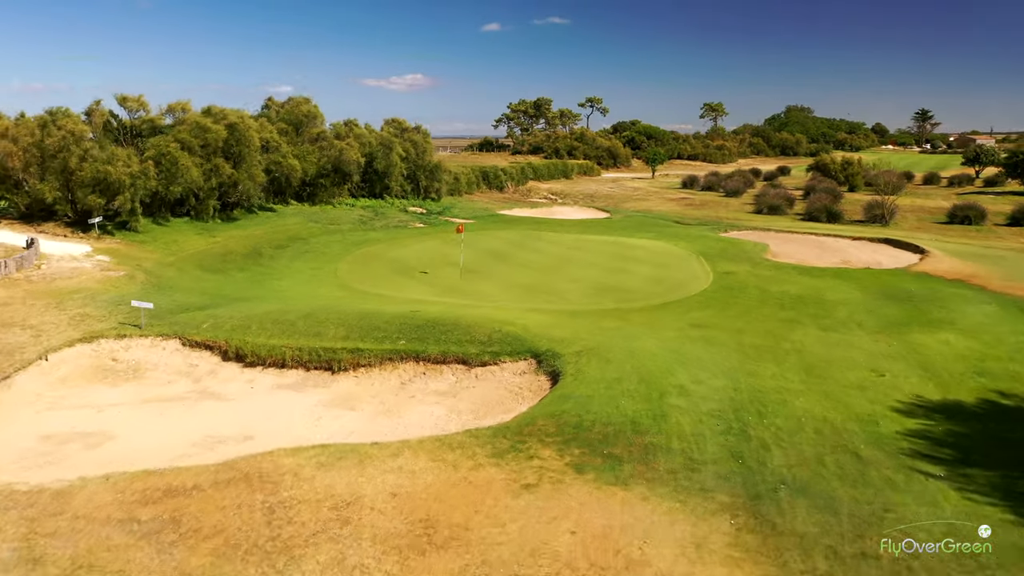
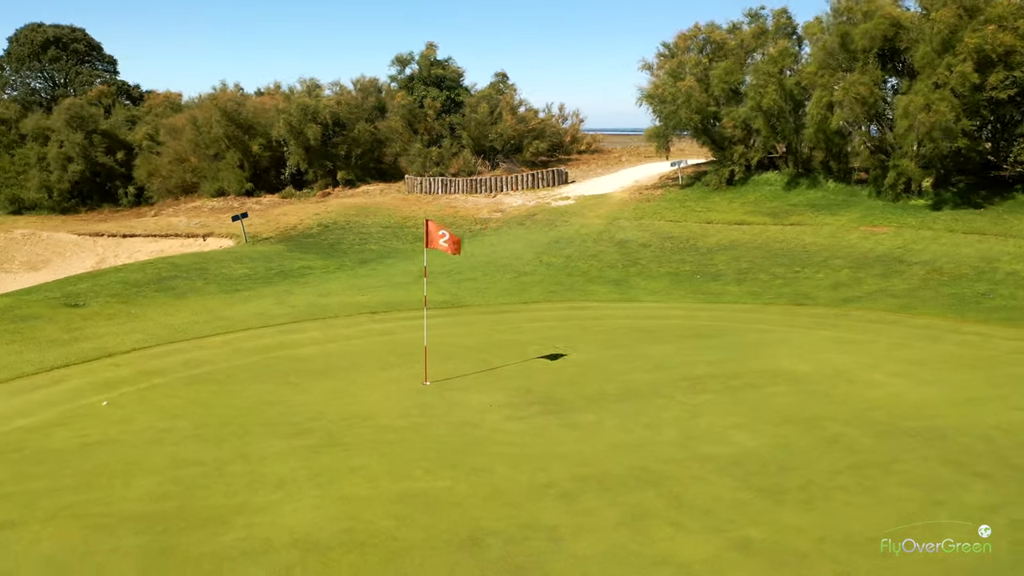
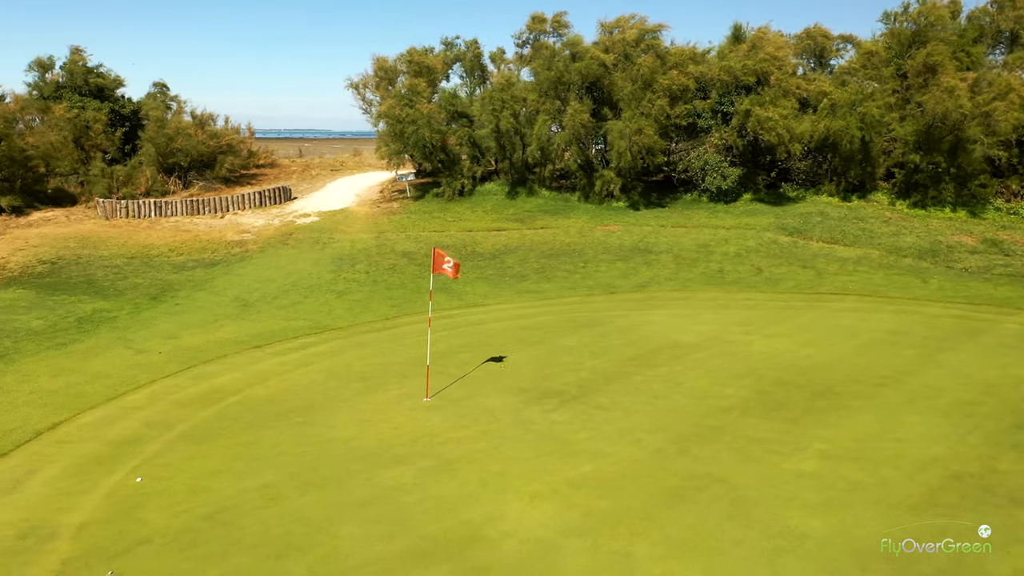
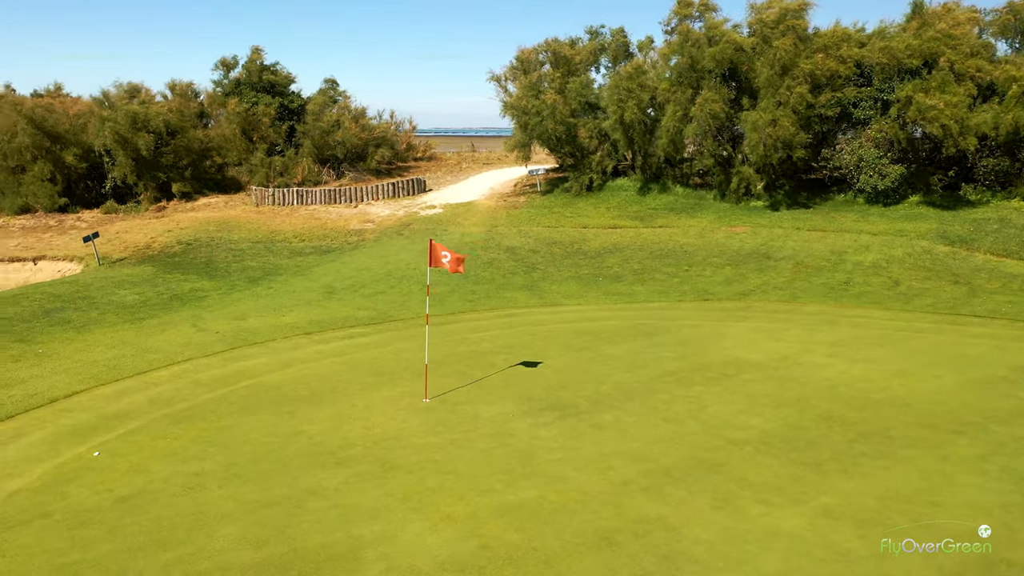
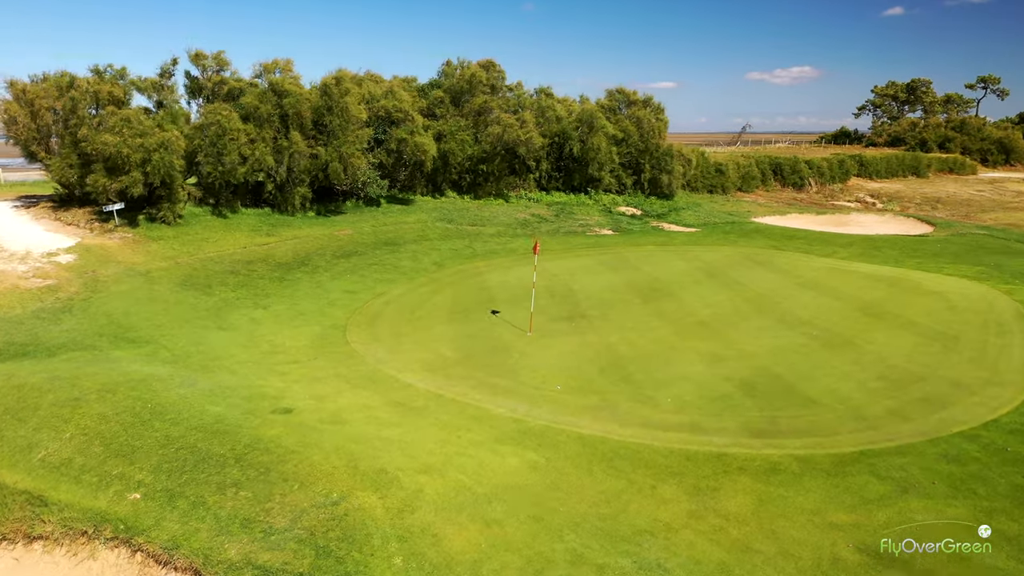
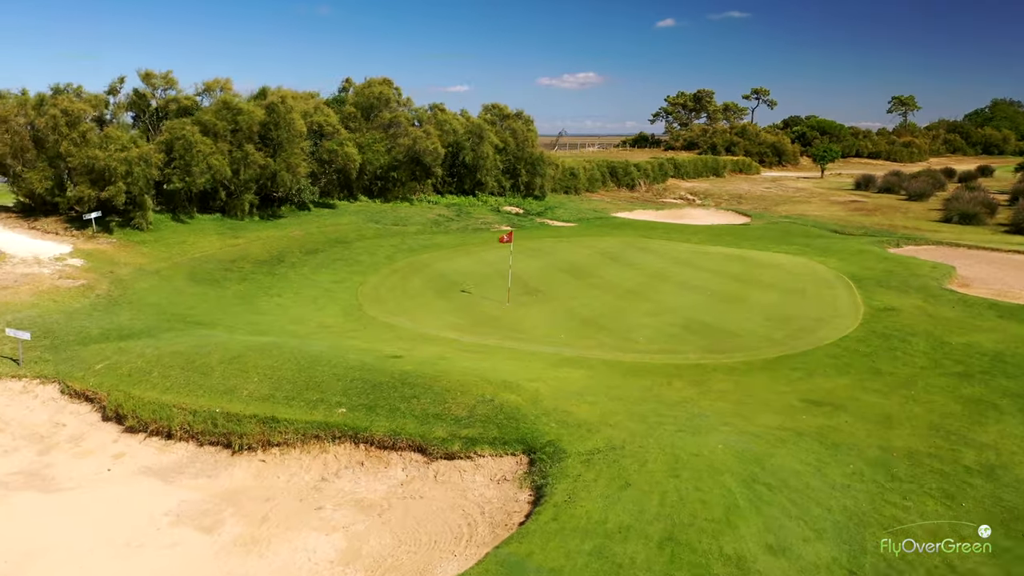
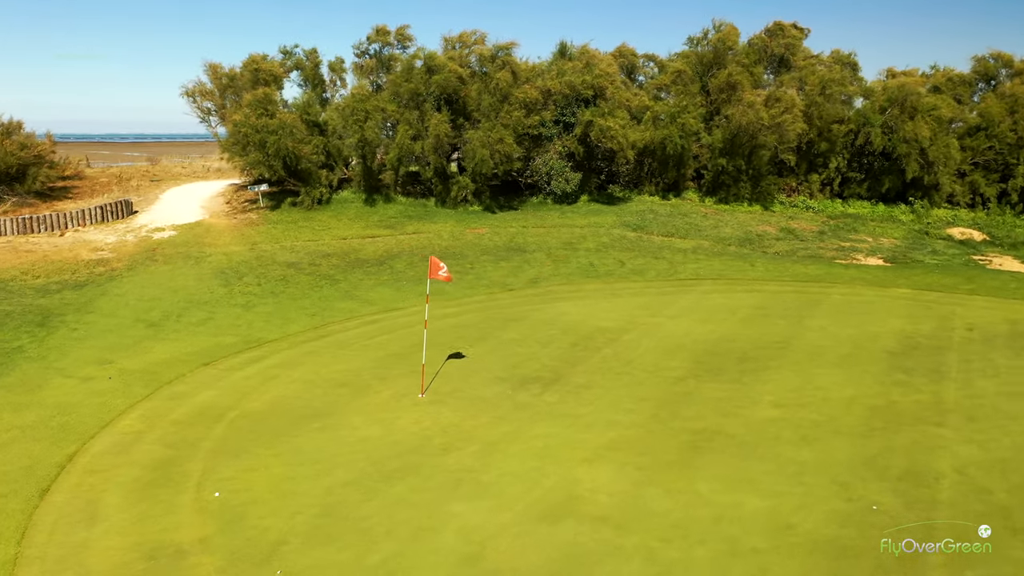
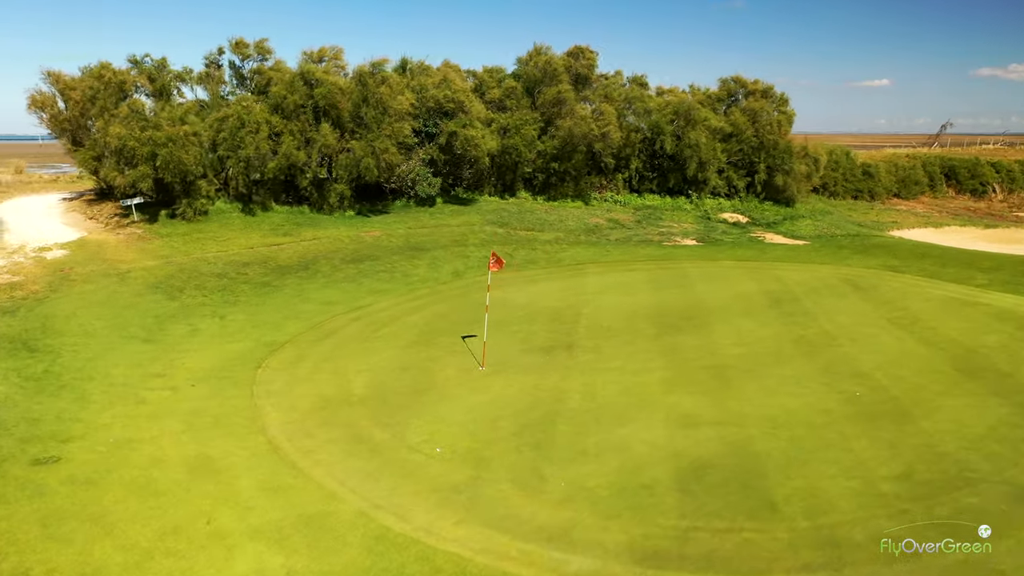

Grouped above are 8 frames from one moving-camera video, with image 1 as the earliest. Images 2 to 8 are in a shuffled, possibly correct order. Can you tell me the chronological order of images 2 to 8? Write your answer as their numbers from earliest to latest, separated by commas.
6, 5, 8, 7, 3, 4, 2
